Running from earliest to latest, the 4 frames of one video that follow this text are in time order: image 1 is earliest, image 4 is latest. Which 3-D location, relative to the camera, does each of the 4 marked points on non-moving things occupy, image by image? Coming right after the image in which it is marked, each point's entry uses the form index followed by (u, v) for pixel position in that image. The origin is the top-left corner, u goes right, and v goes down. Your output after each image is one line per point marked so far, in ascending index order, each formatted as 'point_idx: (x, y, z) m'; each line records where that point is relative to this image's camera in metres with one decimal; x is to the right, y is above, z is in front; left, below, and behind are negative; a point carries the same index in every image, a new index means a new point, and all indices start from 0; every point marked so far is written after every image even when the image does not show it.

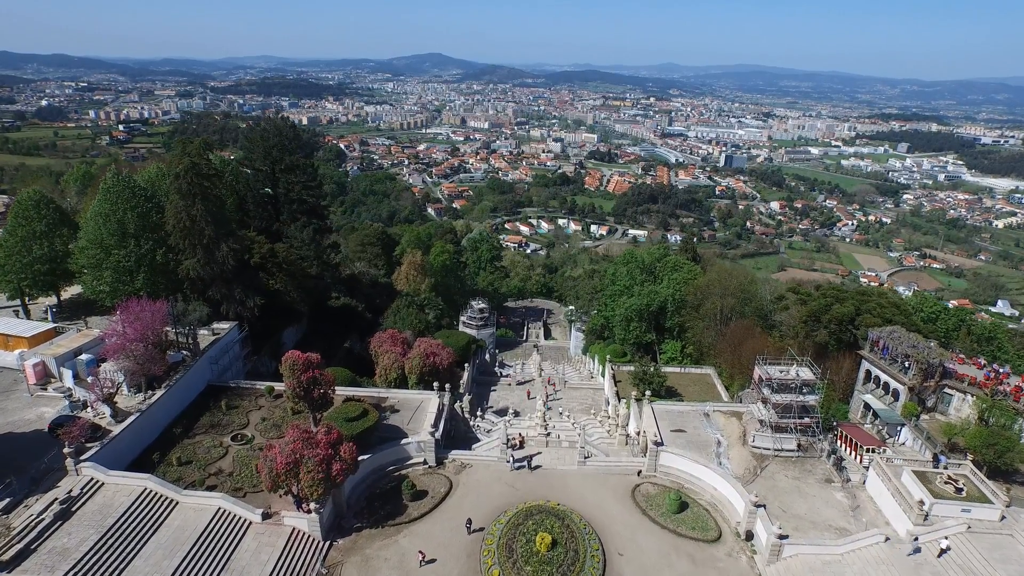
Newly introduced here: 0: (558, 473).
0: (+1.3, -5.4, +16.2) m
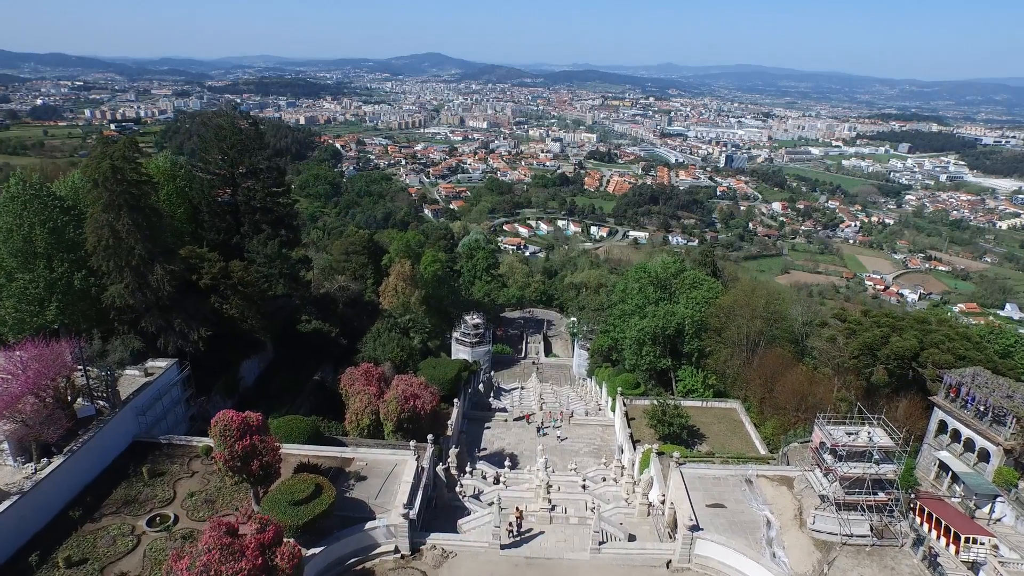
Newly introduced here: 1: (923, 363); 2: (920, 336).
0: (+1.2, -6.3, +12.8) m
1: (+13.0, -2.4, +17.6) m
2: (+13.3, -1.6, +18.1) m
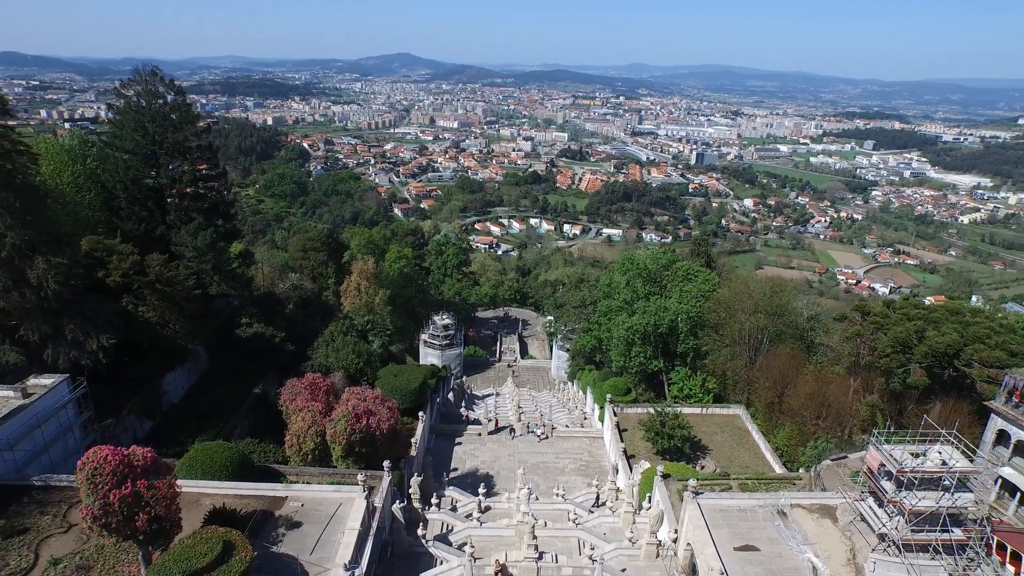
0: (+0.8, -6.1, +9.8) m
1: (+12.3, -2.0, +15.2) m
2: (+12.6, -1.2, +15.7) m
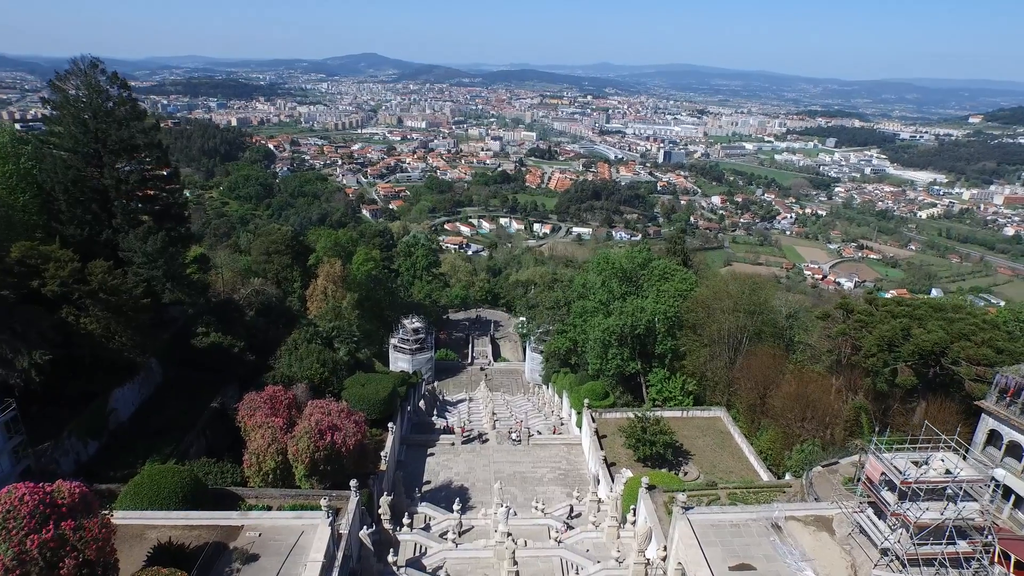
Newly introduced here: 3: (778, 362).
0: (+0.5, -6.2, +8.9) m
1: (+11.7, -1.9, +14.9) m
2: (+11.9, -1.1, +15.4) m
3: (+9.1, -2.5, +19.0) m
